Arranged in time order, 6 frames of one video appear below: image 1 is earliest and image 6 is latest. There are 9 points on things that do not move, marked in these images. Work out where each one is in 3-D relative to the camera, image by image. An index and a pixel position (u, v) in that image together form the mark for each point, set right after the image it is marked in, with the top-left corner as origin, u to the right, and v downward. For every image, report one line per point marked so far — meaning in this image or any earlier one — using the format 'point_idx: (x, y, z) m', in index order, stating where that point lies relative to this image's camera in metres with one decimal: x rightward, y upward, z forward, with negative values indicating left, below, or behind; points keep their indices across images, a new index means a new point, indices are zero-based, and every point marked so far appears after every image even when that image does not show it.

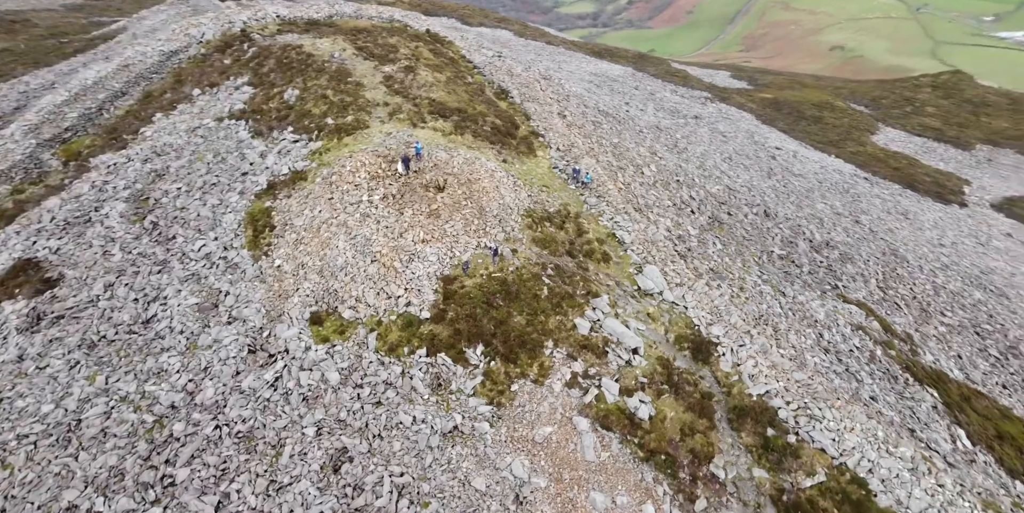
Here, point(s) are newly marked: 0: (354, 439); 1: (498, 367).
0: (-5.2, -6.1, +15.8) m
1: (0.0, -4.2, +17.5) m
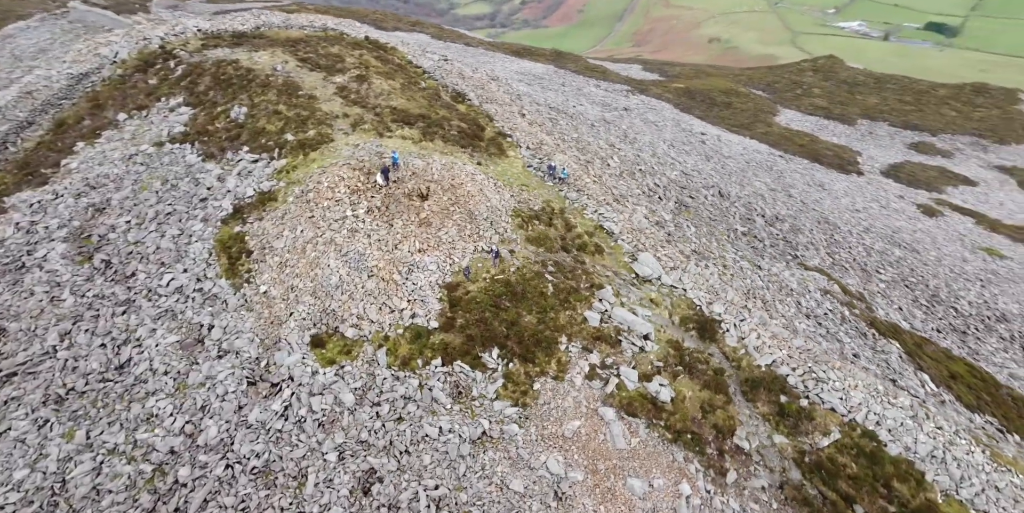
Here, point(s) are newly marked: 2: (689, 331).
0: (-4.2, -6.5, +15.2) m
1: (+0.6, -4.2, +17.4) m
2: (+8.4, -3.3, +20.5) m
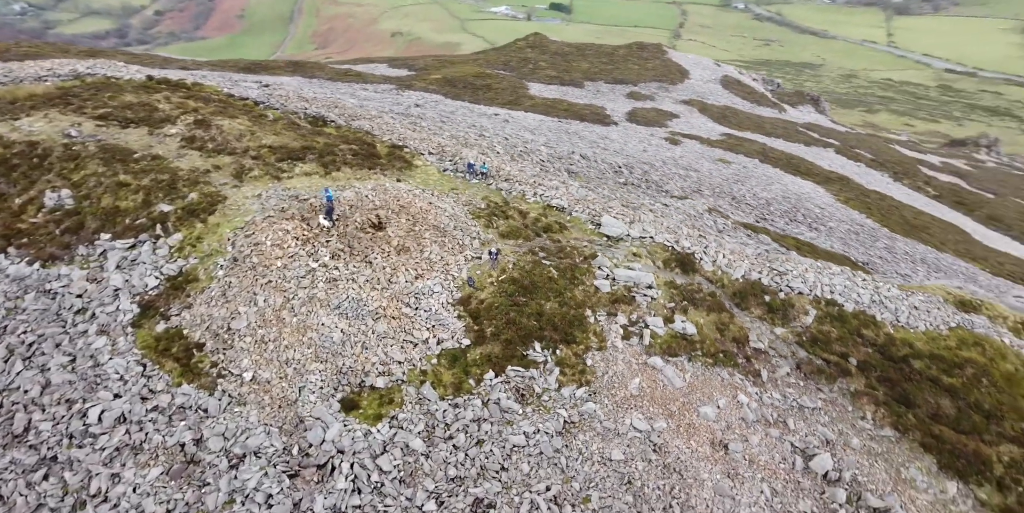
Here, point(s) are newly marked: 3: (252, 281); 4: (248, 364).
0: (-0.9, -7.2, +14.6) m
1: (+2.1, -3.6, +18.0) m
2: (+8.1, -0.6, +23.1) m
3: (-10.6, -1.0, +19.5) m
4: (-9.7, -3.9, +17.4) m
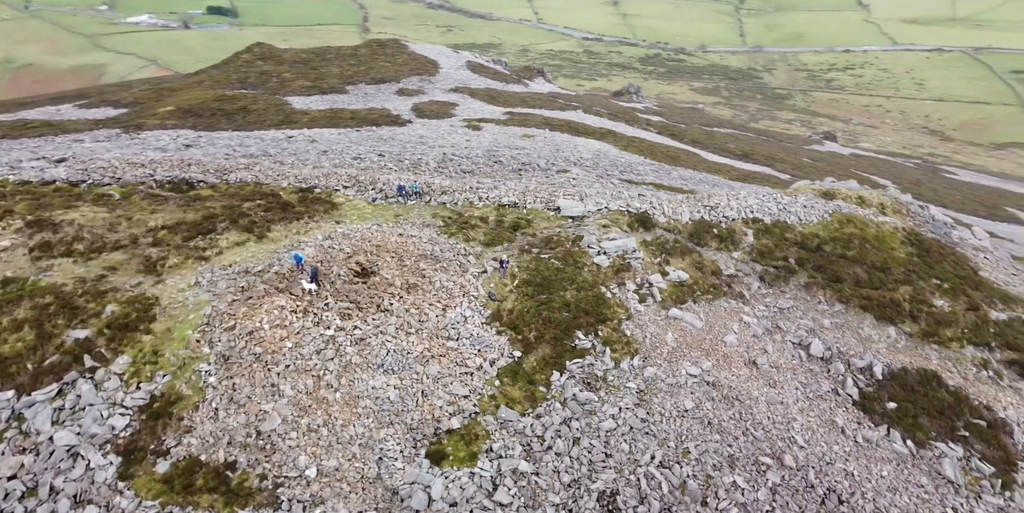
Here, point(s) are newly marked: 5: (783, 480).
0: (+3.0, -7.3, +15.5) m
1: (+3.8, -3.1, +19.4) m
2: (+7.1, +1.4, +25.7) m
3: (-9.1, -4.3, +17.3) m
4: (-6.8, -6.8, +15.7) m
5: (+9.4, -7.8, +16.3) m
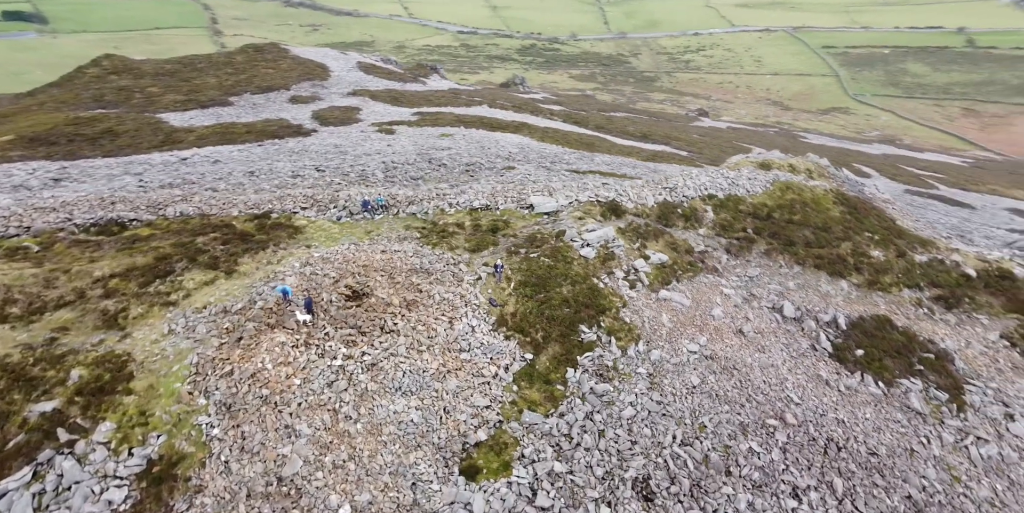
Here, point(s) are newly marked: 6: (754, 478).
0: (+4.2, -7.1, +16.3) m
1: (+4.0, -2.8, +20.1) m
2: (+5.9, +2.1, +26.8) m
3: (-8.2, -5.6, +16.5) m
4: (-5.5, -7.8, +15.3) m
5: (+10.5, -6.9, +17.9) m
6: (+8.5, -7.8, +16.5) m
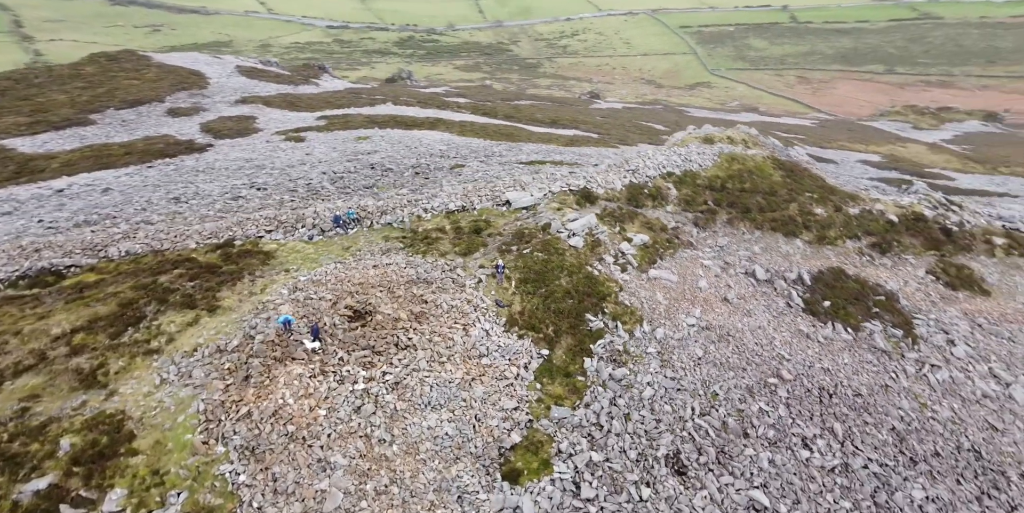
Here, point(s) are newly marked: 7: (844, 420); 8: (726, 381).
0: (+5.6, -6.6, +17.4) m
1: (+4.4, -2.3, +21.1) m
2: (+4.9, +2.8, +27.8) m
3: (-6.9, -6.7, +16.2) m
4: (-3.8, -8.5, +15.3) m
5: (+11.5, -5.6, +19.7) m
6: (+9.8, -6.8, +18.2) m
7: (+13.5, -6.6, +19.2) m
8: (+8.8, -5.0, +19.7) m
